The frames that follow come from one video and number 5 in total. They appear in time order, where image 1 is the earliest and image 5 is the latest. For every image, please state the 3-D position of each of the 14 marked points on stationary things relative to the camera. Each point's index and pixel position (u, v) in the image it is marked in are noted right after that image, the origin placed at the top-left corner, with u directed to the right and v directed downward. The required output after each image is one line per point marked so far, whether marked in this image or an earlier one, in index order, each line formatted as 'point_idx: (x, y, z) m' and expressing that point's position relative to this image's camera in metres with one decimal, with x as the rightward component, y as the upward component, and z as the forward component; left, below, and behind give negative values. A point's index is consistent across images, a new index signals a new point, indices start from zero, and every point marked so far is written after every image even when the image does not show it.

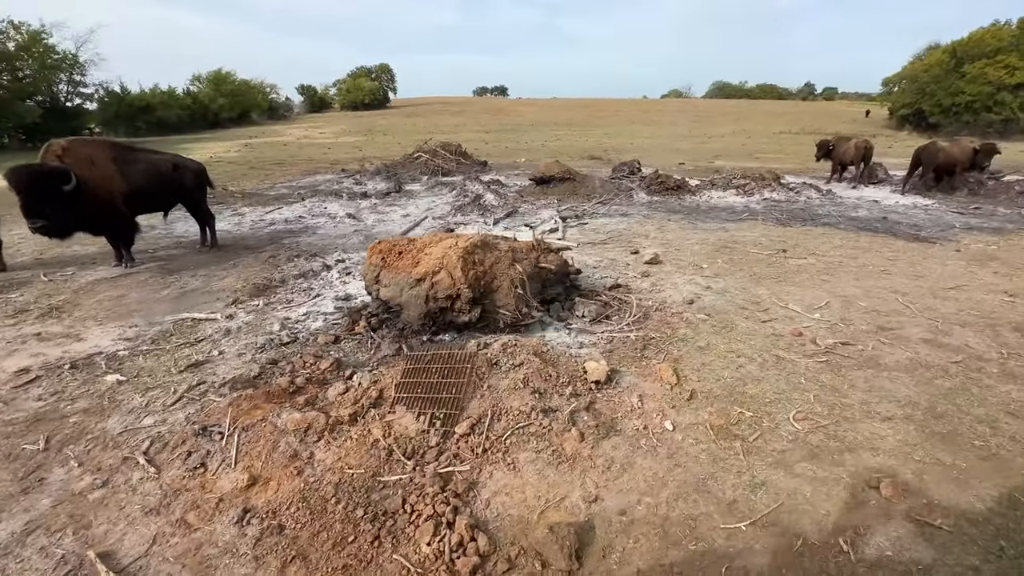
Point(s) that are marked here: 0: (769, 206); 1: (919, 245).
0: (+6.8, +2.2, +12.4) m
1: (+7.6, +0.8, +8.8) m
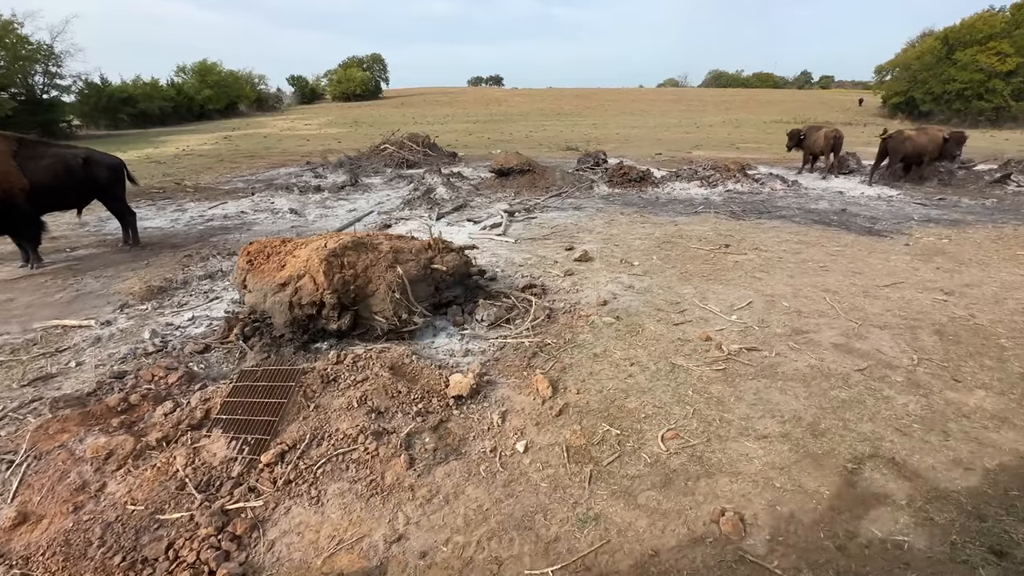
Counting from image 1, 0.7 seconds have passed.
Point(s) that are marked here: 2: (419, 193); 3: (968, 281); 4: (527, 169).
0: (+5.6, +2.3, +12.0) m
1: (+6.4, +0.9, +8.5) m
2: (-2.5, +2.5, +12.4) m
3: (+6.2, +0.1, +6.4) m
4: (+0.4, +3.5, +13.8) m
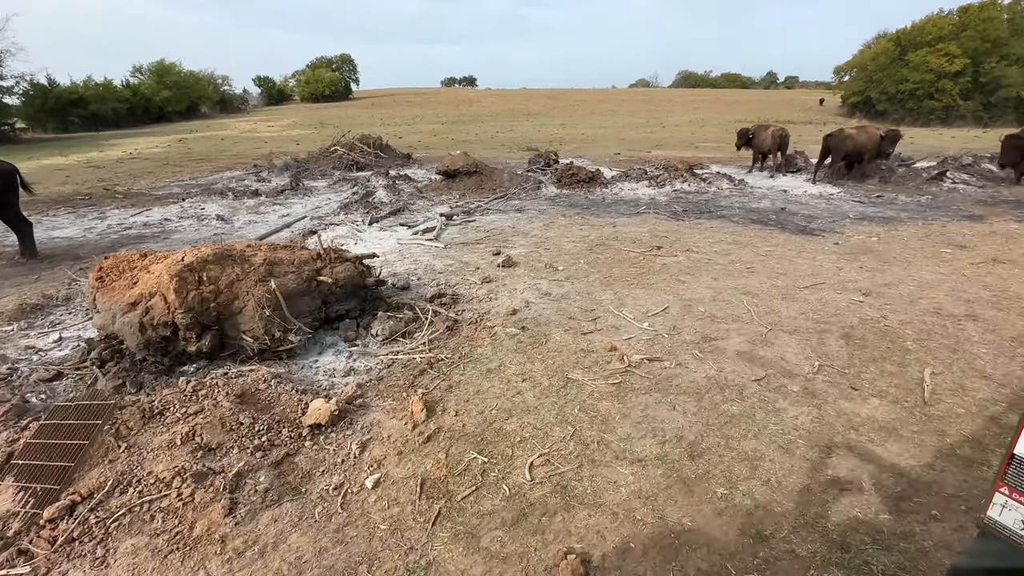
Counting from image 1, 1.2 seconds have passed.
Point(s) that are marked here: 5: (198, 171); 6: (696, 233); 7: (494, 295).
0: (+4.2, +2.3, +12.0) m
1: (+5.2, +0.9, +8.4) m
2: (-3.9, +2.3, +12.0) m
3: (+5.1, +0.1, +6.3) m
4: (-1.1, +3.3, +13.5) m
5: (-12.9, +4.8, +19.3) m
6: (+3.5, +1.0, +8.8) m
7: (-0.2, -0.1, +5.9) m
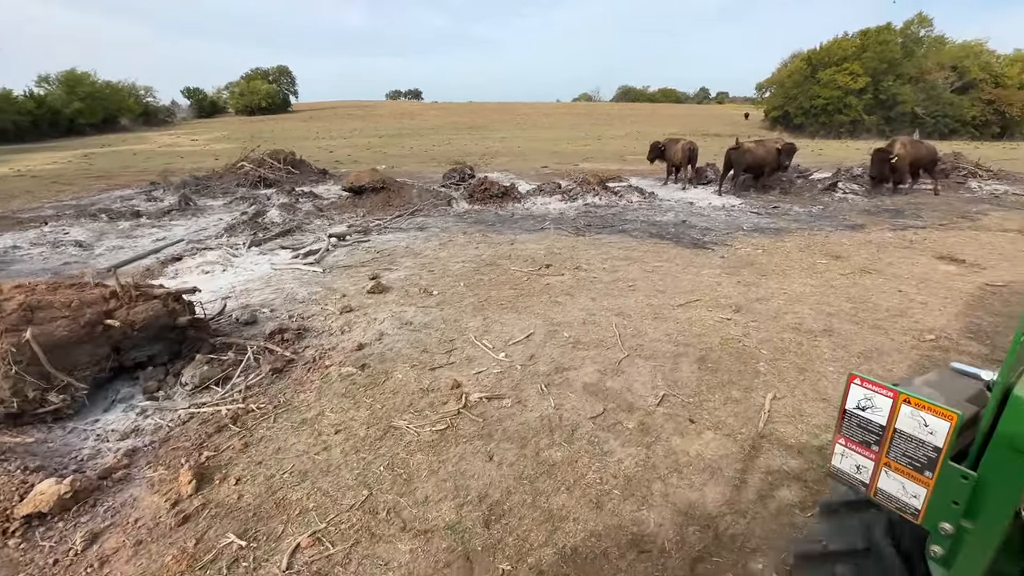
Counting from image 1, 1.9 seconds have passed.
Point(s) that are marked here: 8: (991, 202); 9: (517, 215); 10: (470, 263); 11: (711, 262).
0: (+1.8, +1.9, +11.9) m
1: (+3.2, +0.7, +8.4) m
2: (-6.2, +1.7, +11.1) m
3: (+3.4, -0.1, +6.3) m
4: (-3.6, +2.8, +12.9) m
5: (-16.0, +3.7, +17.6) m
6: (+1.5, +0.7, +8.7) m
7: (-1.9, -0.4, +5.4) m
8: (+12.7, +2.3, +12.5) m
9: (+0.1, +1.8, +11.8) m
10: (-0.7, +0.4, +7.9) m
11: (+3.3, +0.4, +7.8) m
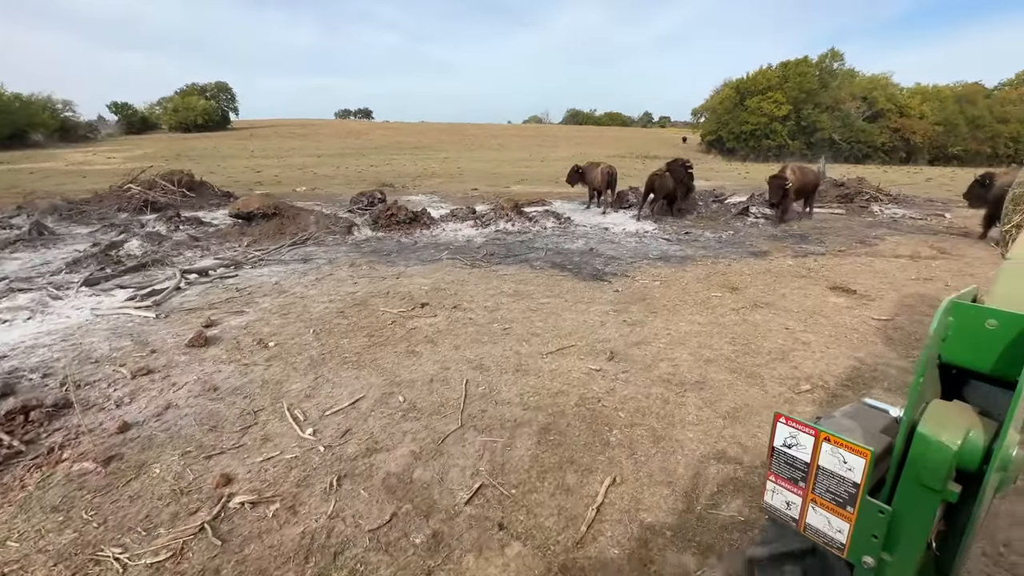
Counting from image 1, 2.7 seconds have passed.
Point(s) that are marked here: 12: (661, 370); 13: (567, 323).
0: (-0.5, +1.2, +11.2) m
1: (+1.3, +0.1, +7.9) m
2: (-8.4, +0.8, +9.7) m
3: (+1.6, -0.6, +5.8) m
4: (-6.0, +1.9, +11.8) m
5: (-18.8, +2.4, +15.3) m
6: (-0.5, +0.1, +7.9) m
7: (-3.5, -1.0, +4.3) m
8: (+10.3, +1.7, +12.8) m
9: (-2.1, +1.1, +11.0) m
10: (-2.6, -0.2, +6.9) m
11: (+1.4, -0.1, +7.2) m
12: (+1.6, -0.9, +4.9) m
13: (+0.7, -0.5, +6.2) m
